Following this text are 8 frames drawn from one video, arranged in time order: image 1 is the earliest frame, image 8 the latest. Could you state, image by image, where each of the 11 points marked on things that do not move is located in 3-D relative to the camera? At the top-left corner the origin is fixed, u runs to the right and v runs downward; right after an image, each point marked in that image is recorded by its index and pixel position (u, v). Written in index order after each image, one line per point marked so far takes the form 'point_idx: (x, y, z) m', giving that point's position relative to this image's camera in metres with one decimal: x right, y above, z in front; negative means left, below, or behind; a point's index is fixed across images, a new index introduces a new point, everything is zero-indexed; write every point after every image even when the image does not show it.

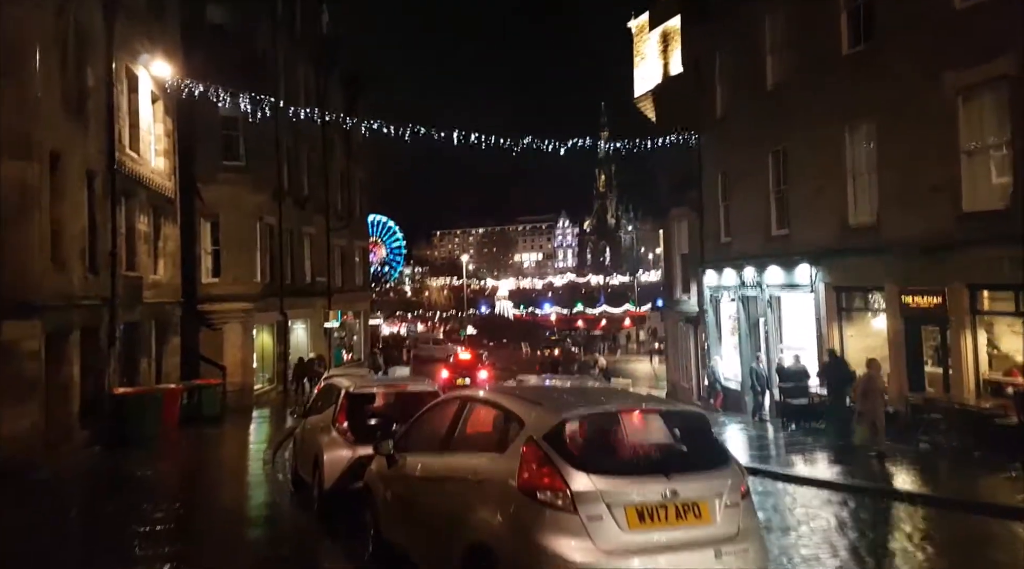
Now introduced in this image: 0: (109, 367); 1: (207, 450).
0: (-8.0, -1.6, +19.2) m
1: (-5.7, -3.2, +18.4) m
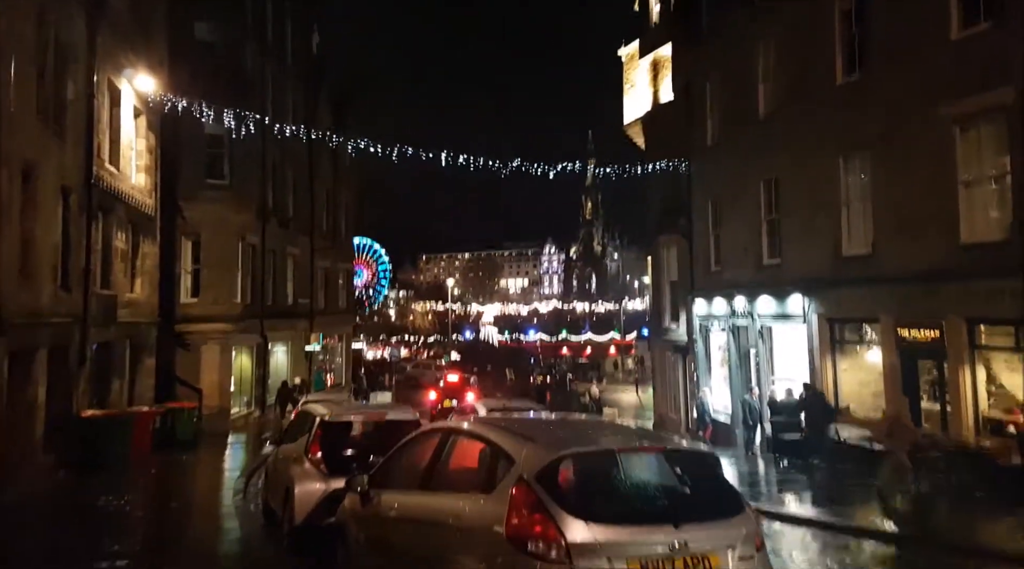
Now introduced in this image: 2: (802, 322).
0: (-8.3, -2.0, +18.6) m
1: (-6.0, -3.5, +17.7) m
2: (+6.0, -0.7, +19.9) m
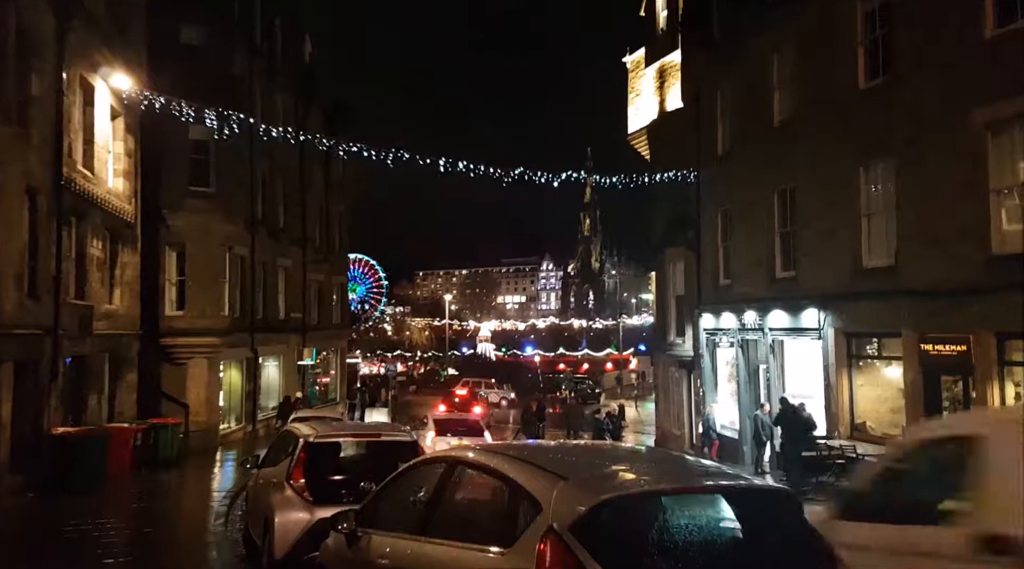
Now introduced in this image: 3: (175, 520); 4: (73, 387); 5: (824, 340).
0: (-8.3, -2.1, +17.5) m
1: (-6.1, -3.7, +16.7) m
2: (+5.9, -1.0, +18.9) m
3: (-5.2, -3.7, +15.2) m
4: (-8.9, -2.0, +19.7) m
5: (+6.0, -1.1, +18.8) m
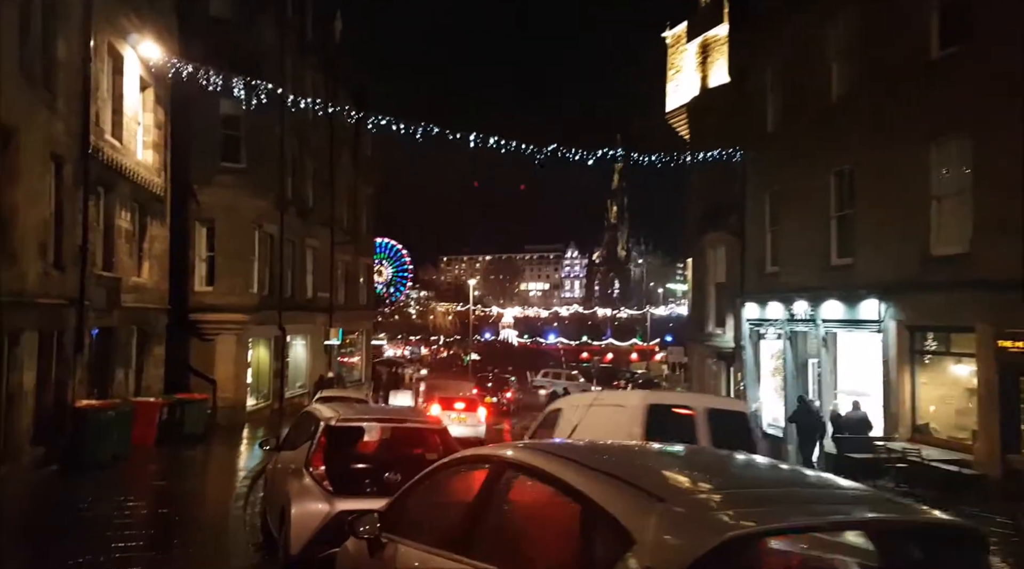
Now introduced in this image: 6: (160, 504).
0: (-7.6, -1.6, +16.8) m
1: (-5.4, -3.2, +16.0) m
2: (+6.7, -0.8, +17.9) m
3: (-4.6, -3.2, +14.5) m
4: (-8.1, -1.5, +19.1) m
5: (+6.8, -0.9, +17.8) m
6: (-5.1, -3.2, +14.0) m
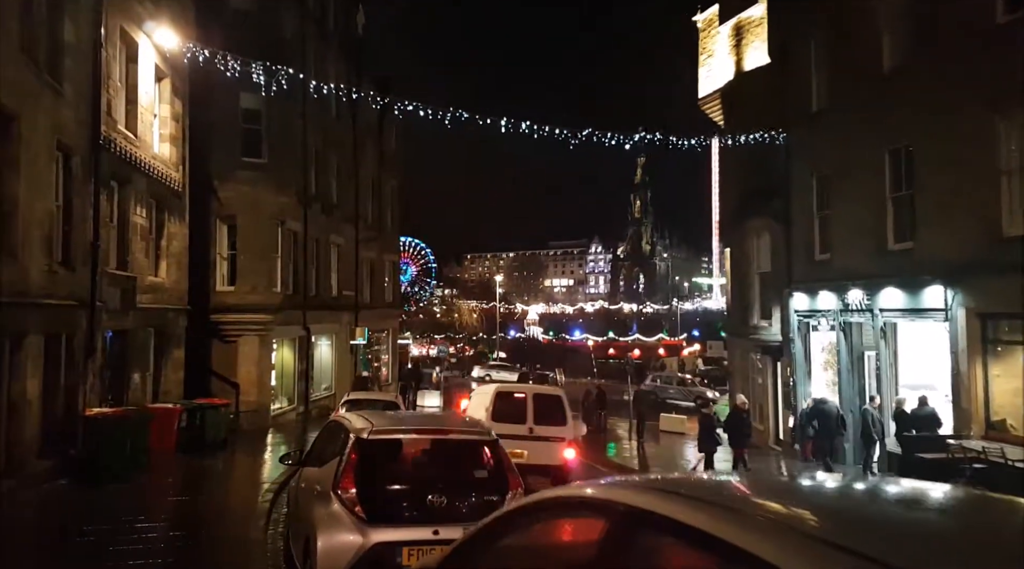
0: (-6.9, -1.6, +15.9) m
1: (-4.7, -3.2, +15.0) m
2: (+7.4, -0.6, +16.7) m
3: (-4.0, -3.2, +13.5) m
4: (-7.4, -1.5, +18.2) m
5: (+7.4, -0.6, +16.5) m
6: (-4.5, -3.2, +13.0) m
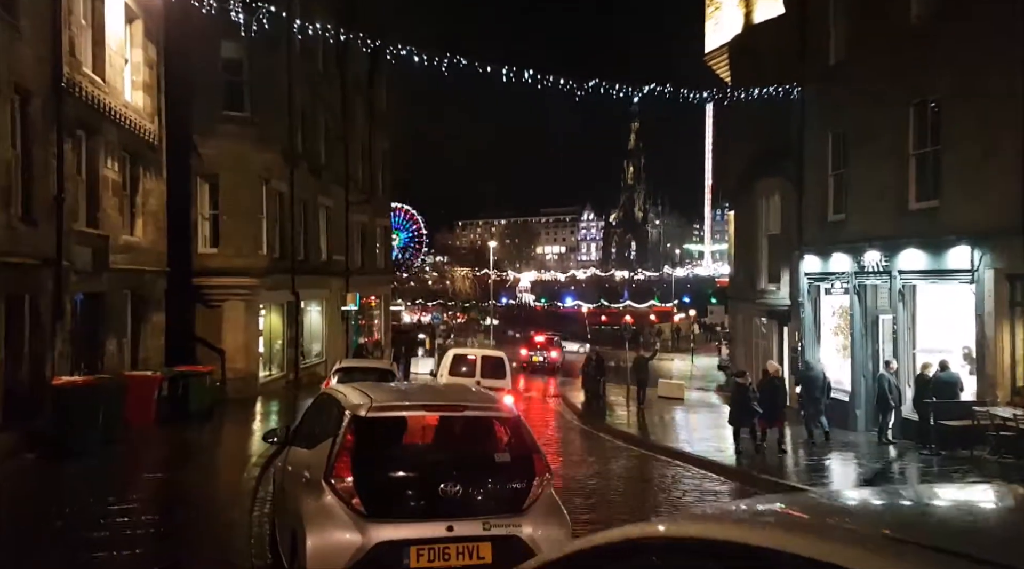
0: (-6.9, -1.0, +14.9) m
1: (-4.7, -2.6, +14.0) m
2: (+7.4, +0.1, +15.7) m
3: (-4.0, -2.7, +12.5) m
4: (-7.5, -0.8, +17.1) m
5: (+7.4, 0.0, +15.6) m
6: (-4.4, -2.6, +12.1) m
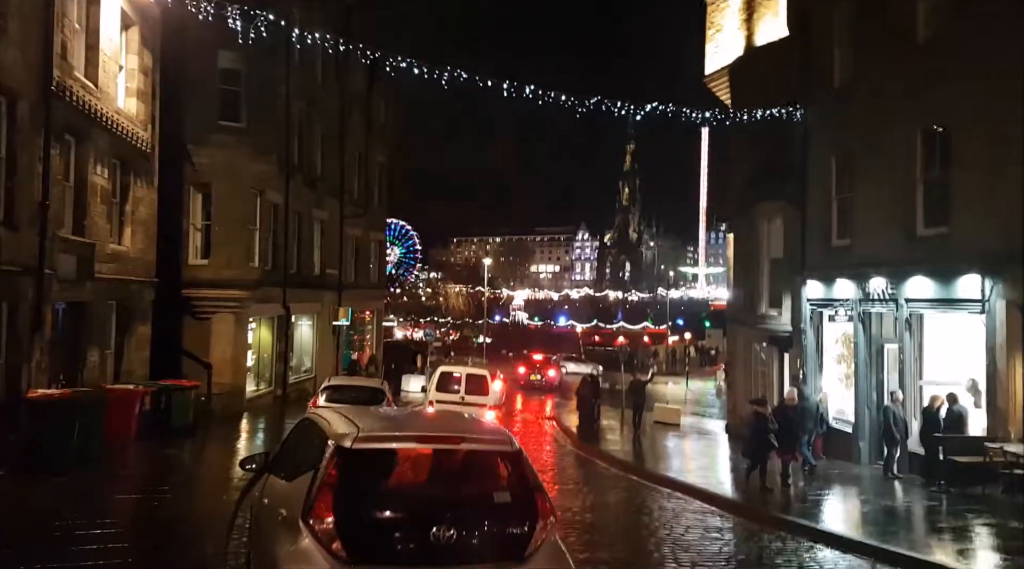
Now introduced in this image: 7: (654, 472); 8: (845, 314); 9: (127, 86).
0: (-7.0, -1.1, +14.3) m
1: (-4.8, -2.8, +13.5) m
2: (+7.3, -0.4, +15.3) m
3: (-4.0, -2.8, +12.0) m
4: (-7.5, -0.9, +16.6) m
5: (+7.4, -0.5, +15.1) m
6: (-4.5, -2.8, +11.5) m
7: (+2.7, -3.5, +18.6) m
8: (+6.7, -0.6, +19.7) m
9: (-7.3, +3.8, +18.7) m
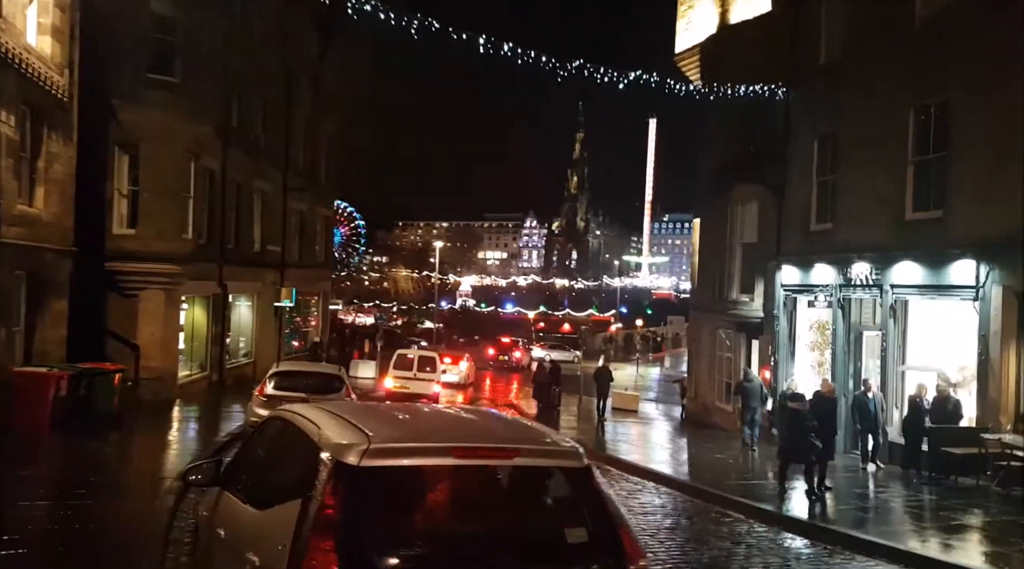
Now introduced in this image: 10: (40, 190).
0: (-7.4, -0.7, +12.5) m
1: (-5.3, -2.4, +11.8) m
2: (+6.8, -0.2, +14.2) m
3: (-4.4, -2.4, +10.3) m
4: (-8.1, -0.4, +14.7) m
5: (+6.9, -0.3, +14.1) m
6: (-4.9, -2.4, +9.8) m
7: (+1.9, -3.2, +17.3) m
8: (+5.9, -0.3, +18.6) m
9: (-8.0, +4.3, +16.7) m
10: (-8.1, +1.6, +16.9) m
